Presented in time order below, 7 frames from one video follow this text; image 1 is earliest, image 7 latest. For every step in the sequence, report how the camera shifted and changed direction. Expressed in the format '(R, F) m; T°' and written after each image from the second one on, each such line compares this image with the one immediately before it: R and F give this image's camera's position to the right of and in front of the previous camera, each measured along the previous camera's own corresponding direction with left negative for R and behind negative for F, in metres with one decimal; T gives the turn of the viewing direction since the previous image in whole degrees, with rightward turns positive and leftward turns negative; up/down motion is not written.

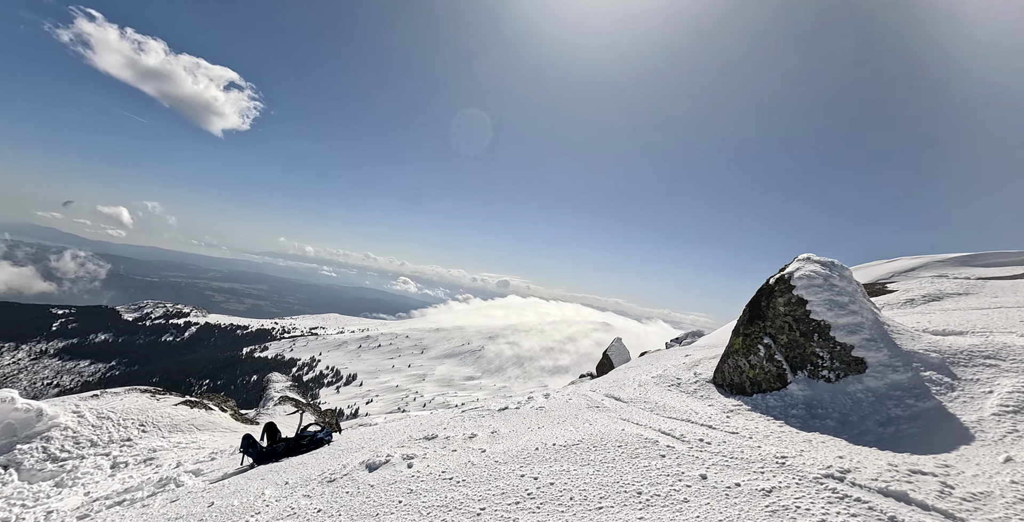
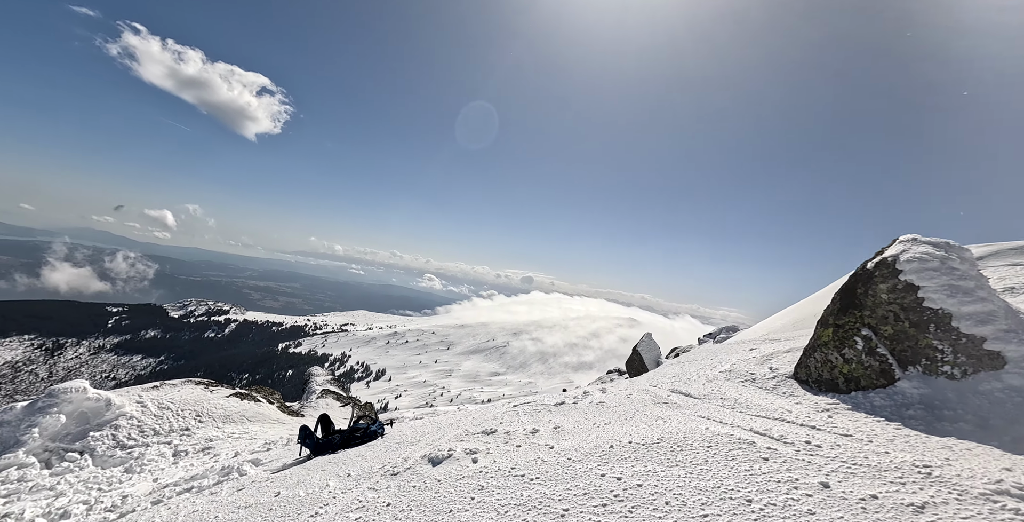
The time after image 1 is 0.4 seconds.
(-0.5, +0.1) m; -4°
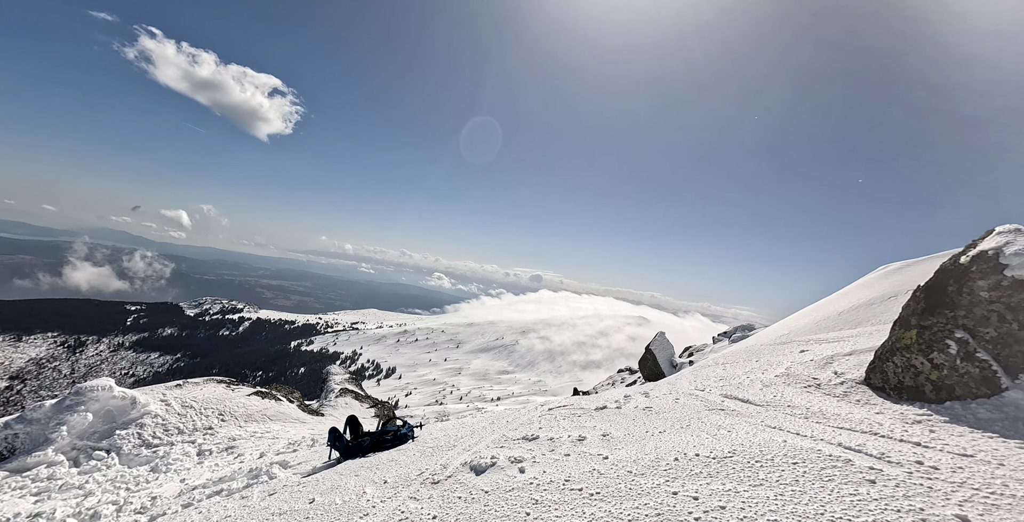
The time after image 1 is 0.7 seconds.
(-0.5, +0.3) m; -1°
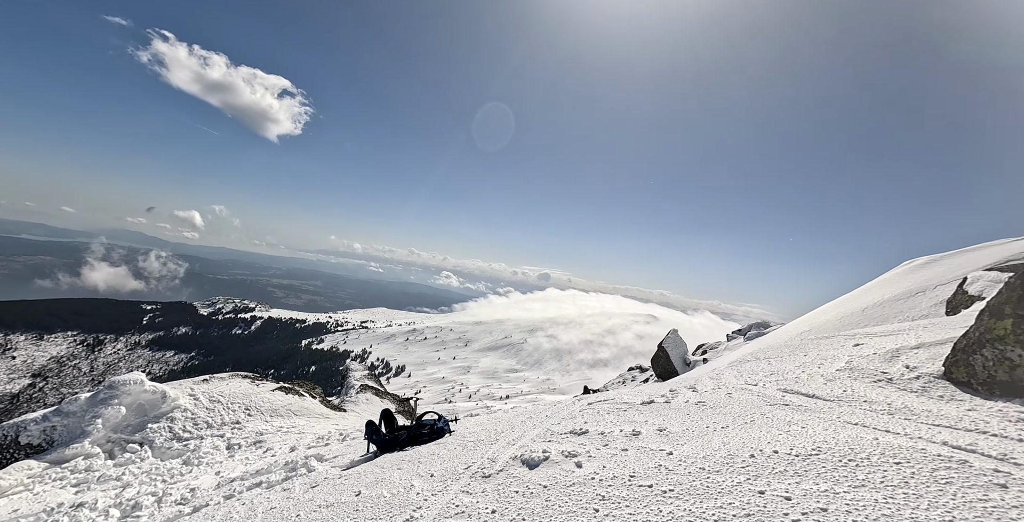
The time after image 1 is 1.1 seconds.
(-0.6, 0.0) m; -1°
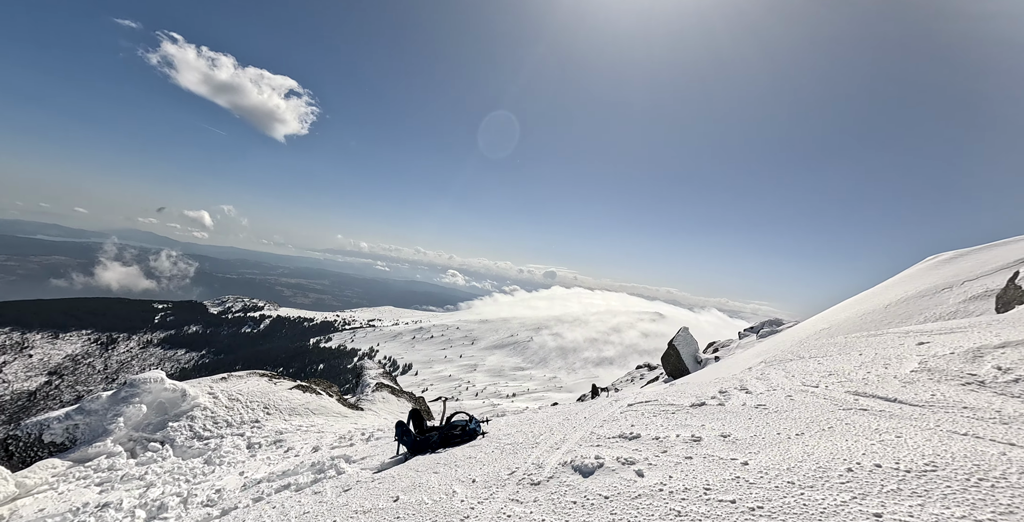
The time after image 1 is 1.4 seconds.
(-0.6, +0.3) m; -1°
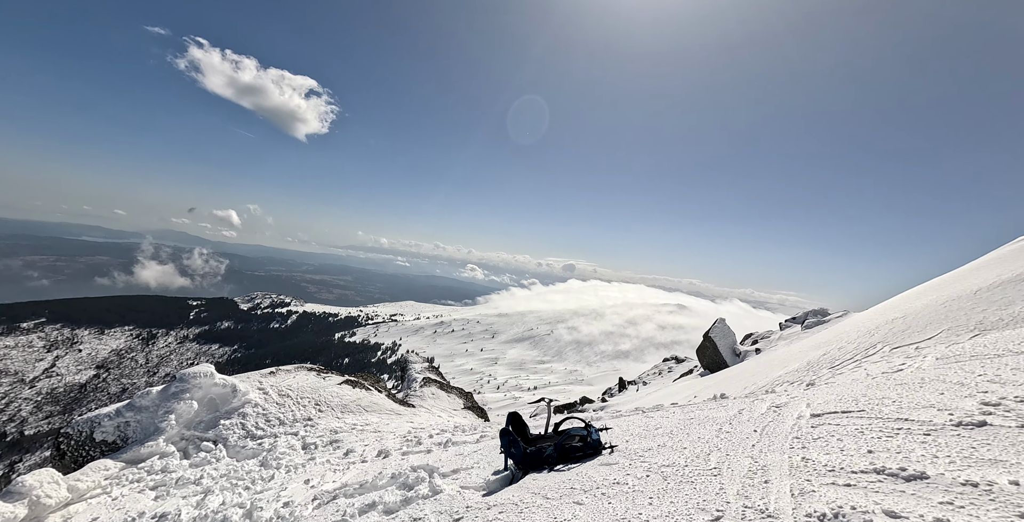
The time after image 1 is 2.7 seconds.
(-1.9, +1.7) m; -3°
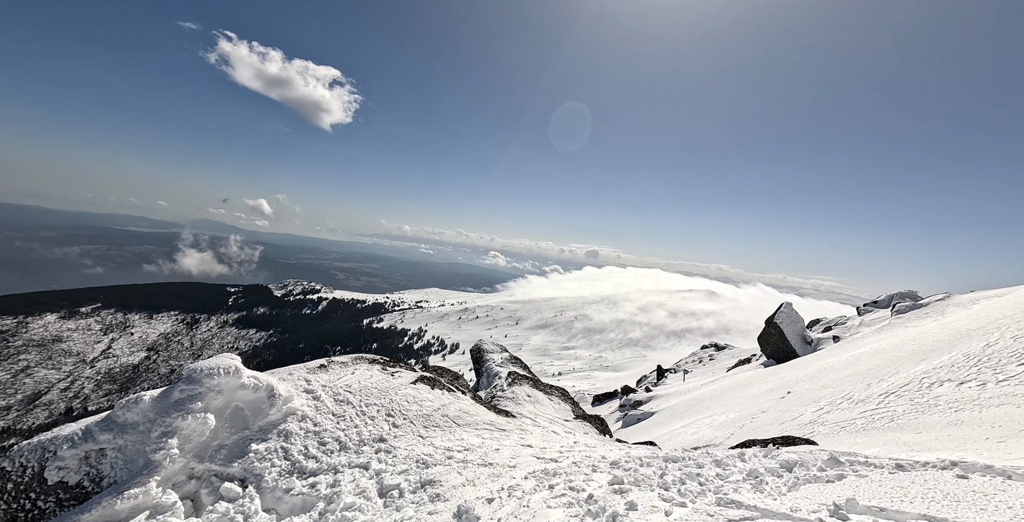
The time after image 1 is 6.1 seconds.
(-4.3, +6.8) m; -3°
